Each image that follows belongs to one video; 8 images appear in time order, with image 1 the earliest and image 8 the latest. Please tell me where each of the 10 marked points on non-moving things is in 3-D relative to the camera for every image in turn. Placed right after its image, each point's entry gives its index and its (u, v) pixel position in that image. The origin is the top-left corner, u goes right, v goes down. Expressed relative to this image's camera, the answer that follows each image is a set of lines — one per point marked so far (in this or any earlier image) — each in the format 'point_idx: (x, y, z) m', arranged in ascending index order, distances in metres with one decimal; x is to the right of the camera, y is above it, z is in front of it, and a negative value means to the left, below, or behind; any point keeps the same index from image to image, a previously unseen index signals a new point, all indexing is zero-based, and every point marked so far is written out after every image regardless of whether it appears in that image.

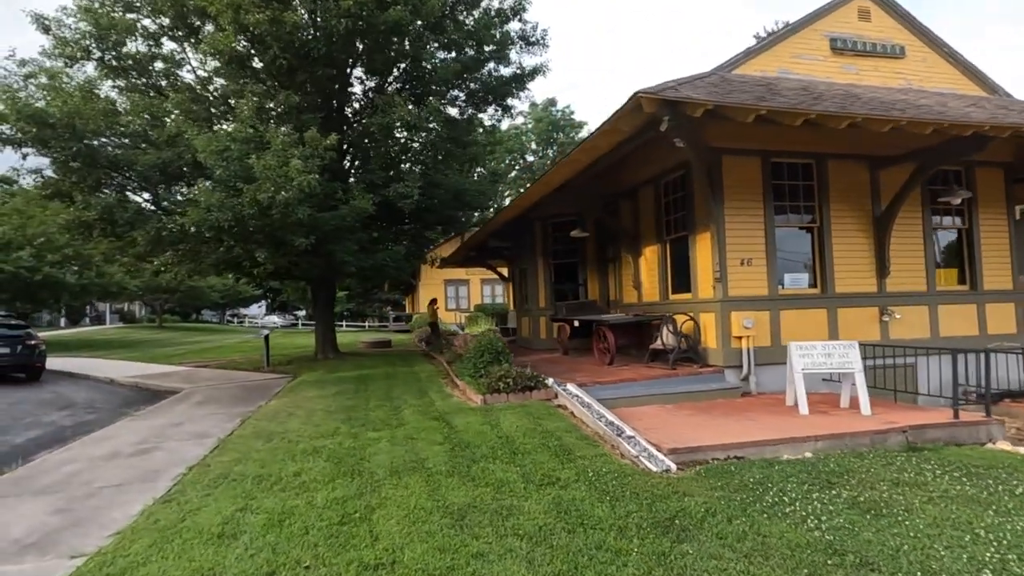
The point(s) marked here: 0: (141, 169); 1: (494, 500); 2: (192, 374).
0: (-6.5, +2.1, +9.4) m
1: (-0.1, -1.6, +4.0) m
2: (-7.4, -2.0, +12.4) m
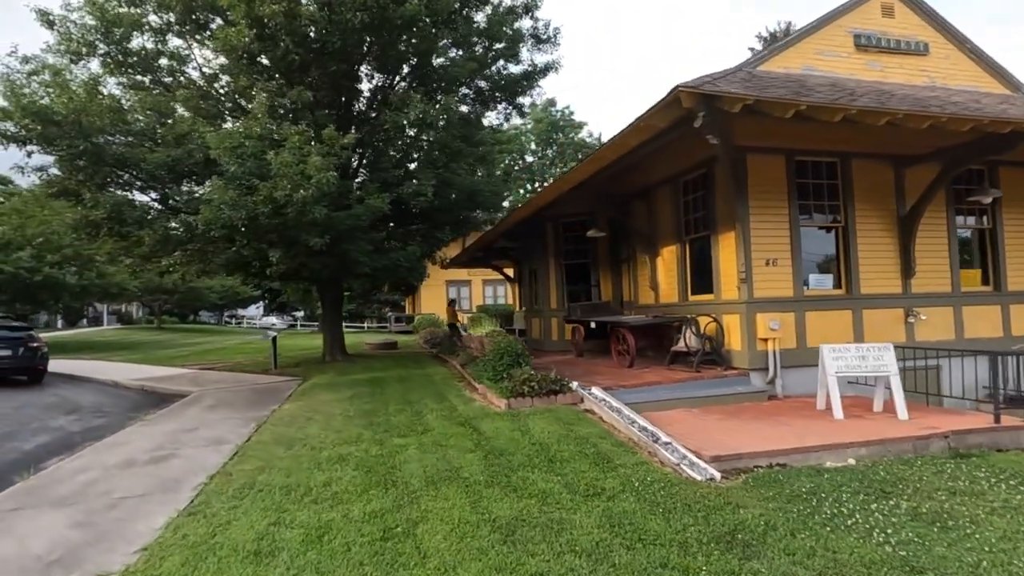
0: (-6.2, +2.1, +9.2) m
1: (+0.2, -1.6, +3.8) m
2: (-7.1, -2.0, +12.1) m
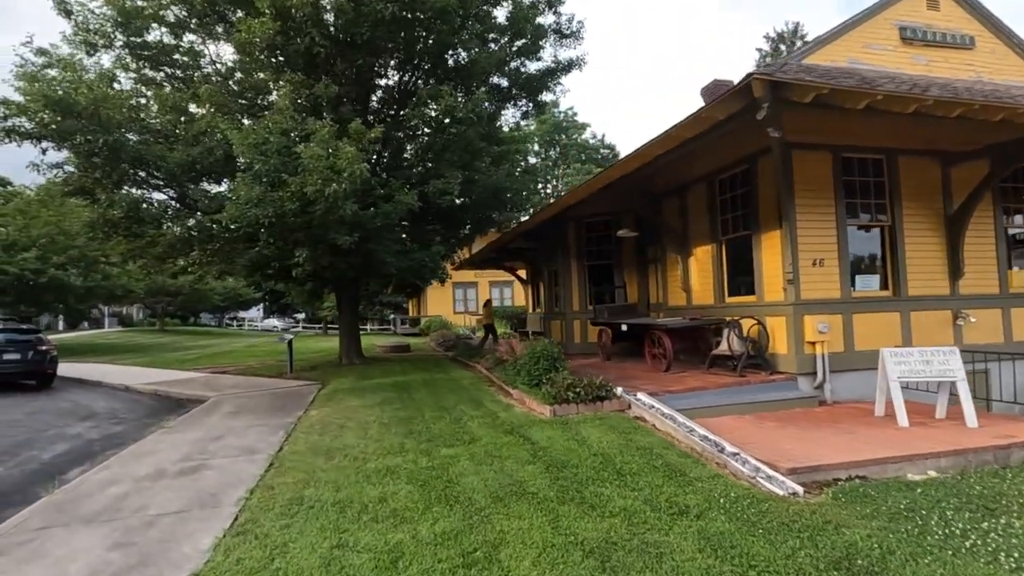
0: (-5.7, +2.1, +8.8) m
1: (+0.8, -1.6, +3.5) m
2: (-6.5, -2.0, +11.8) m
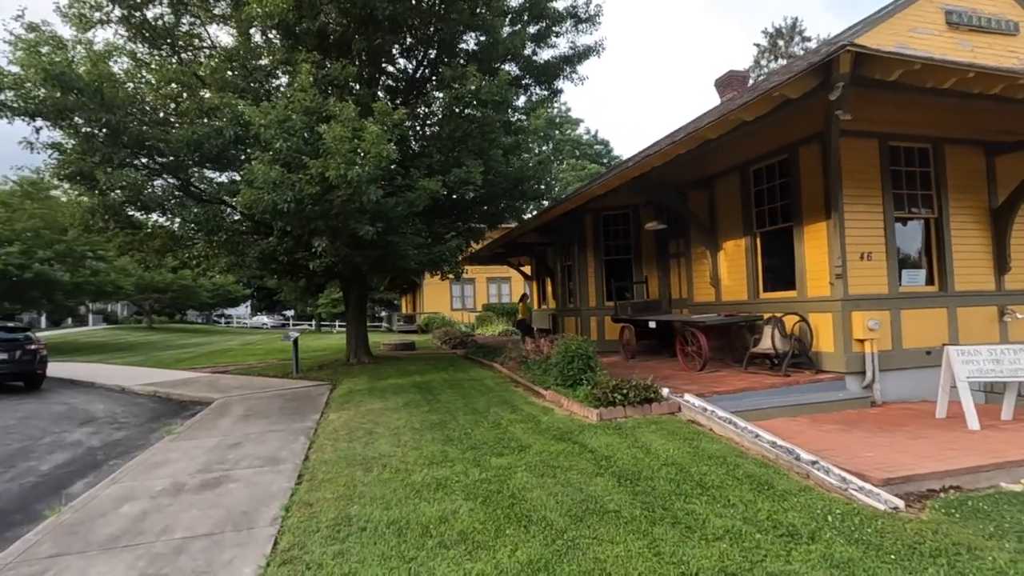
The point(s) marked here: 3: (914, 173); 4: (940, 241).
0: (-5.2, +2.2, +8.2) m
1: (+1.3, -1.5, +3.0) m
2: (-6.2, -1.9, +11.2) m
3: (+6.0, +1.7, +8.0) m
4: (+6.5, +0.7, +8.1) m
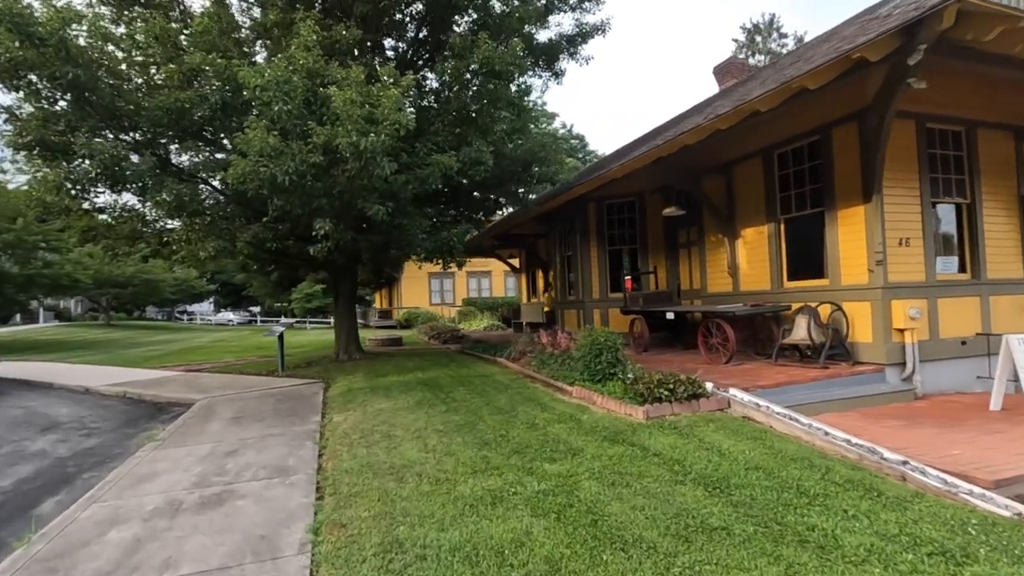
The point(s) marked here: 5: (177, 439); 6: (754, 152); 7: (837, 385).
0: (-5.0, +2.3, +7.3) m
1: (+1.9, -1.4, +2.5) m
2: (-6.1, -1.8, +10.2) m
3: (+6.3, +1.9, +7.7) m
4: (+6.7, +0.9, +7.8) m
5: (-3.9, -1.7, +6.1) m
6: (+4.0, +2.3, +9.0) m
7: (+4.0, -1.2, +6.6) m
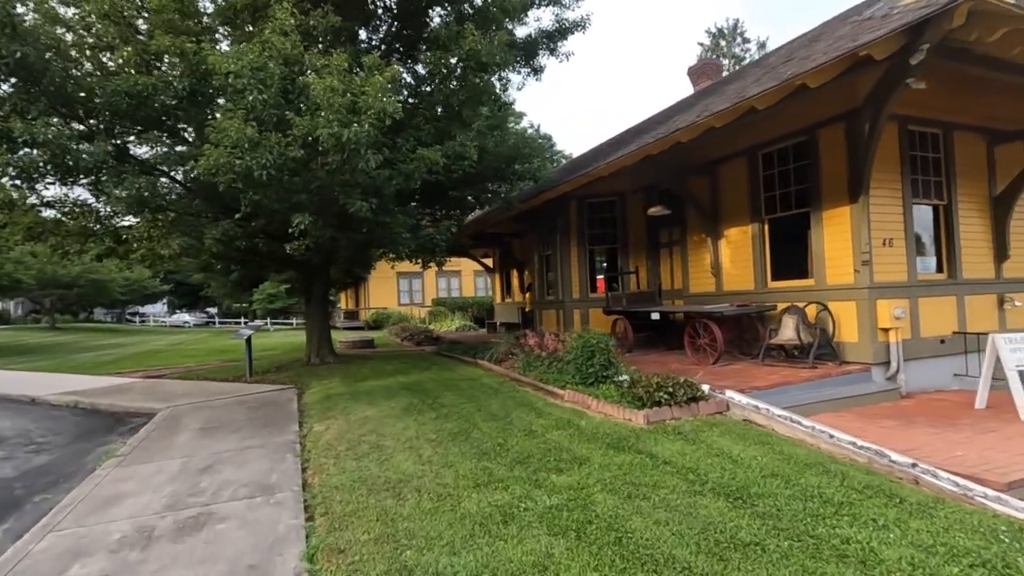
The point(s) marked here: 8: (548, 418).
0: (-5.1, +2.3, +6.7) m
1: (+2.1, -1.4, +2.4) m
2: (-6.4, -1.8, +9.6) m
3: (+6.1, +1.9, +7.9) m
4: (+6.5, +0.9, +8.0) m
5: (-3.9, -1.8, +5.6) m
6: (+3.8, +2.3, +9.0) m
7: (+3.9, -1.2, +6.6) m
8: (+0.4, -1.4, +5.7) m
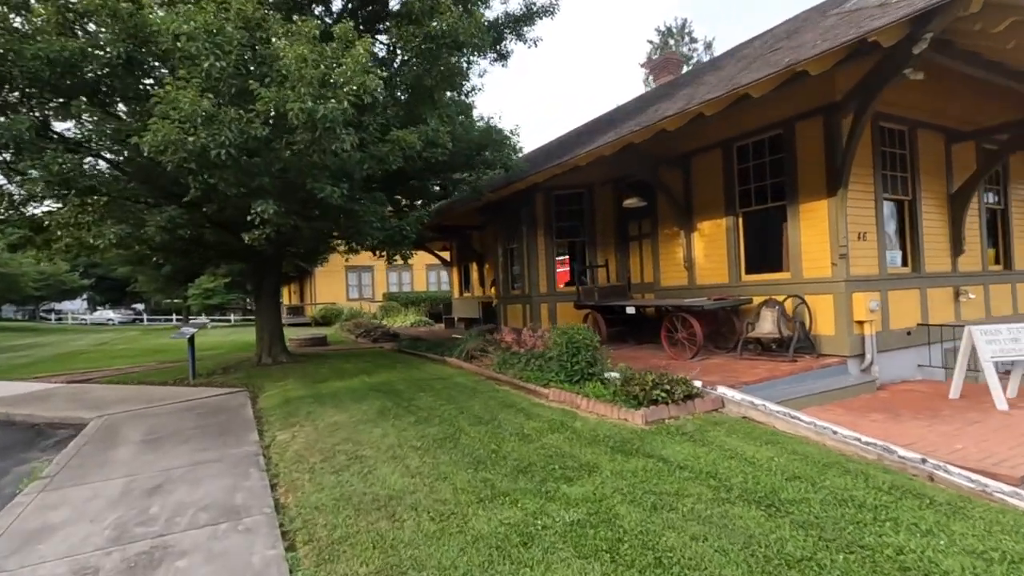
0: (-5.3, +2.4, +5.8) m
1: (+2.3, -1.4, +2.2) m
2: (-6.8, -1.7, +8.5) m
3: (+5.7, +2.0, +8.0) m
4: (+6.2, +1.0, +8.2) m
5: (-4.0, -1.7, +4.9) m
6: (+3.3, +2.4, +8.9) m
7: (+3.7, -1.1, +6.6) m
8: (+0.3, -1.3, +5.4) m
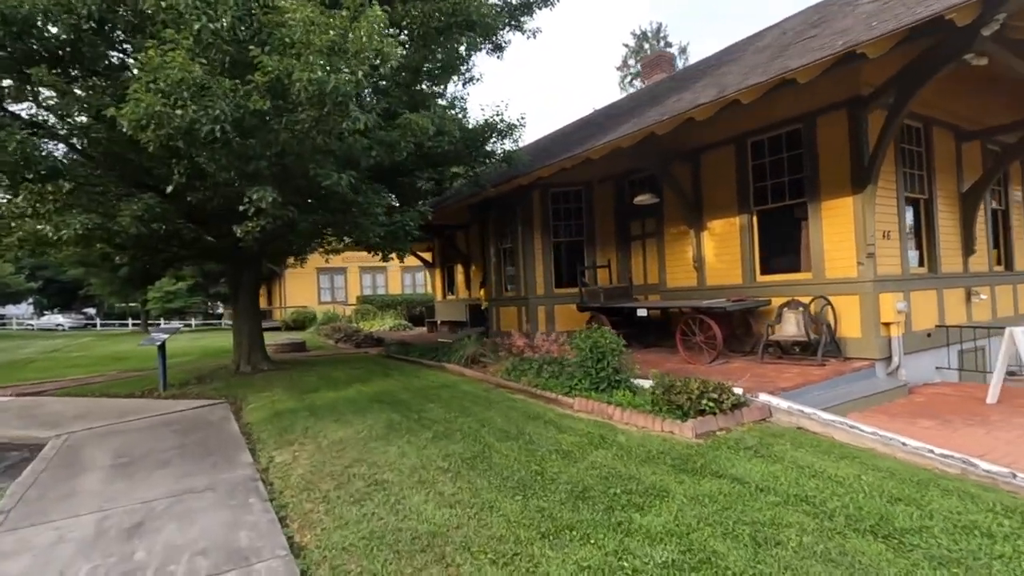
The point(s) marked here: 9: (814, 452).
0: (-5.0, +2.4, +4.9) m
1: (+2.8, -1.4, +1.8) m
2: (-6.7, -1.7, +7.5) m
3: (+5.9, +2.0, +7.9) m
4: (+6.3, +1.0, +8.0) m
5: (-3.7, -1.7, +4.1) m
6: (+3.4, +2.4, +8.6) m
7: (+3.9, -1.1, +6.3) m
8: (+0.6, -1.3, +4.9) m
9: (+2.3, -1.2, +4.1) m
